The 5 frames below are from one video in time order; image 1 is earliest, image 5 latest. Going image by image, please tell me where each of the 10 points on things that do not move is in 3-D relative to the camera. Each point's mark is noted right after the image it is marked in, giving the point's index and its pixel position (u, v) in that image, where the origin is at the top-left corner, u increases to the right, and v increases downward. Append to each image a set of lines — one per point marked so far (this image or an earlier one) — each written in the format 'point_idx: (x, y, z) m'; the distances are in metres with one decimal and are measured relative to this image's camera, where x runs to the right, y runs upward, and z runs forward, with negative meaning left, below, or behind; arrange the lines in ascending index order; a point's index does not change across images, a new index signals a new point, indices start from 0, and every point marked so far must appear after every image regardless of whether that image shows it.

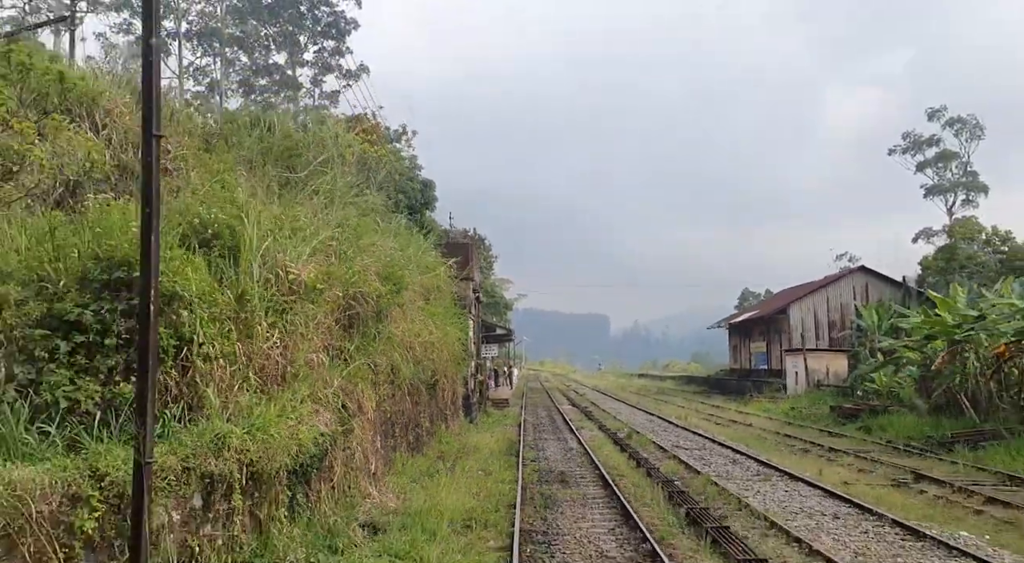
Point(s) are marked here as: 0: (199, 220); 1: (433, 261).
0: (-3.3, +0.6, +9.9) m
1: (-1.6, +0.4, +19.1) m
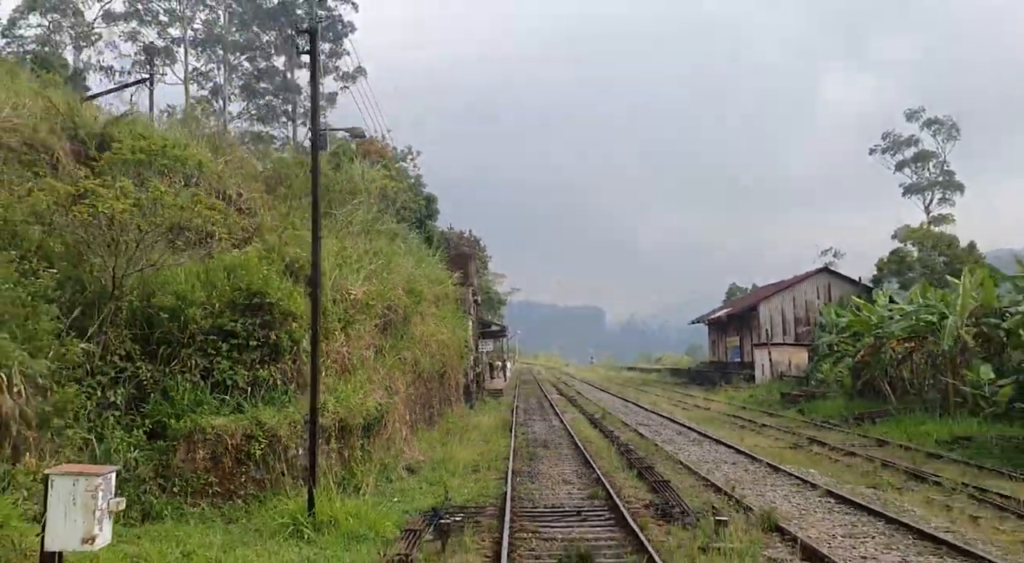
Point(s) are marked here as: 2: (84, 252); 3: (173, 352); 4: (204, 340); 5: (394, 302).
0: (-3.4, +0.4, +14.1) m
1: (-1.7, +0.2, +23.3) m
2: (-4.9, +0.4, +10.5) m
3: (-4.1, -0.8, +11.0) m
4: (-3.7, -0.7, +11.3) m
5: (-2.1, -0.4, +16.2) m
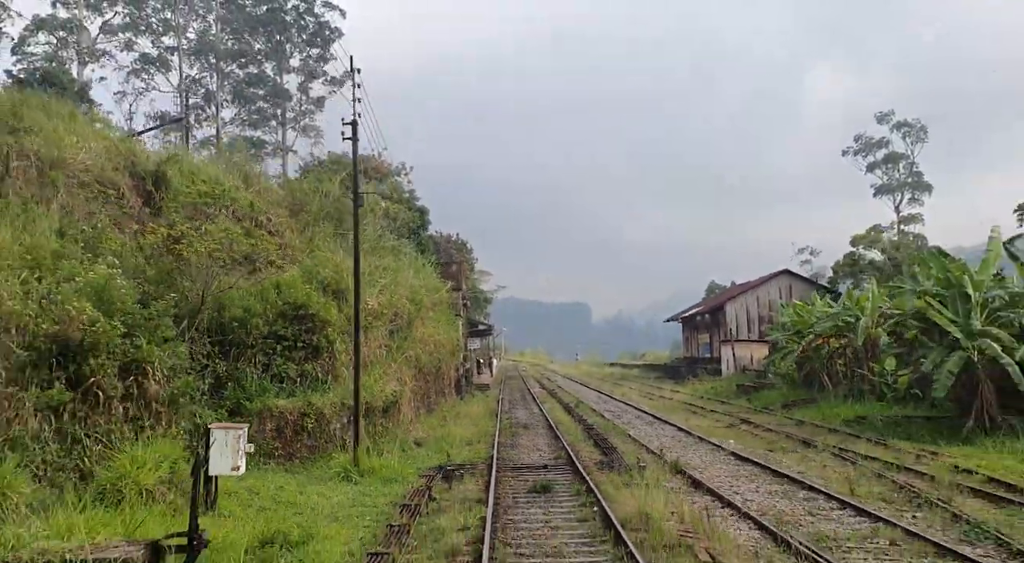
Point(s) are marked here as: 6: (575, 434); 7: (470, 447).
0: (-3.7, +0.1, +17.7) m
1: (-2.2, 0.0, +27.0) m
2: (-5.2, +0.1, +14.1) m
3: (-4.3, -1.1, +14.6) m
4: (-4.0, -1.0, +14.9) m
5: (-2.4, -0.6, +19.9) m
6: (+1.2, -3.0, +18.2) m
7: (-0.8, -3.0, +16.5) m
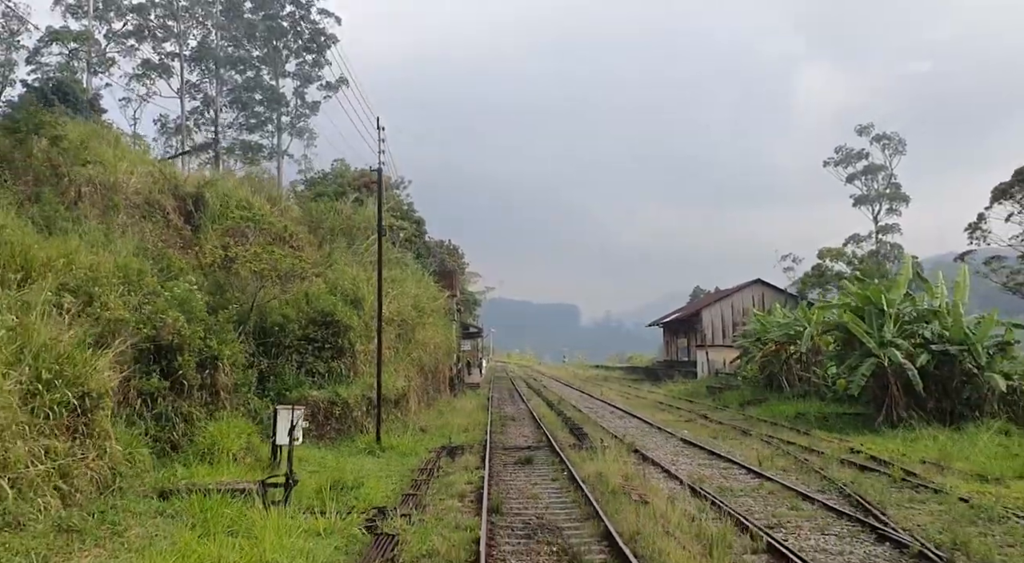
0: (-3.9, -0.2, +20.9) m
1: (-2.5, -0.3, +30.2) m
2: (-5.3, -0.1, +17.3) m
3: (-4.5, -1.3, +17.8) m
4: (-4.2, -1.2, +18.1) m
5: (-2.7, -0.9, +23.0) m
6: (+1.0, -3.3, +21.5) m
7: (-1.0, -3.3, +19.7) m
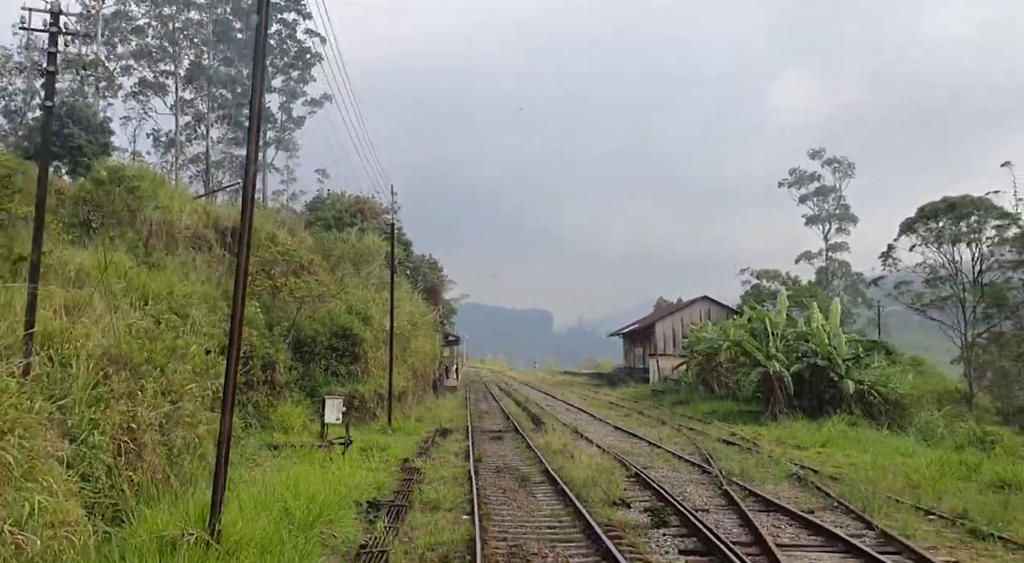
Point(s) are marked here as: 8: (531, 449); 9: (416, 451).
0: (-4.6, -0.8, +26.6) m
1: (-3.5, -1.0, +35.9) m
2: (-5.9, -0.7, +22.9) m
3: (-5.1, -1.9, +23.5) m
4: (-4.8, -1.8, +23.8) m
5: (-3.4, -1.5, +28.8) m
6: (+0.3, -4.0, +27.3) m
7: (-1.7, -3.9, +25.5) m
8: (+0.4, -3.1, +17.2) m
9: (-1.8, -3.2, +17.1) m
